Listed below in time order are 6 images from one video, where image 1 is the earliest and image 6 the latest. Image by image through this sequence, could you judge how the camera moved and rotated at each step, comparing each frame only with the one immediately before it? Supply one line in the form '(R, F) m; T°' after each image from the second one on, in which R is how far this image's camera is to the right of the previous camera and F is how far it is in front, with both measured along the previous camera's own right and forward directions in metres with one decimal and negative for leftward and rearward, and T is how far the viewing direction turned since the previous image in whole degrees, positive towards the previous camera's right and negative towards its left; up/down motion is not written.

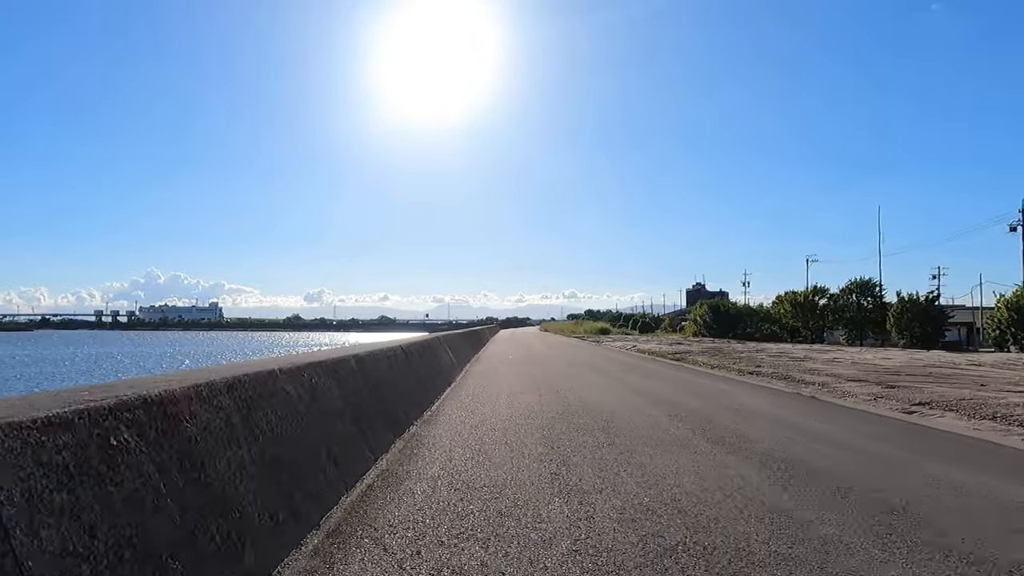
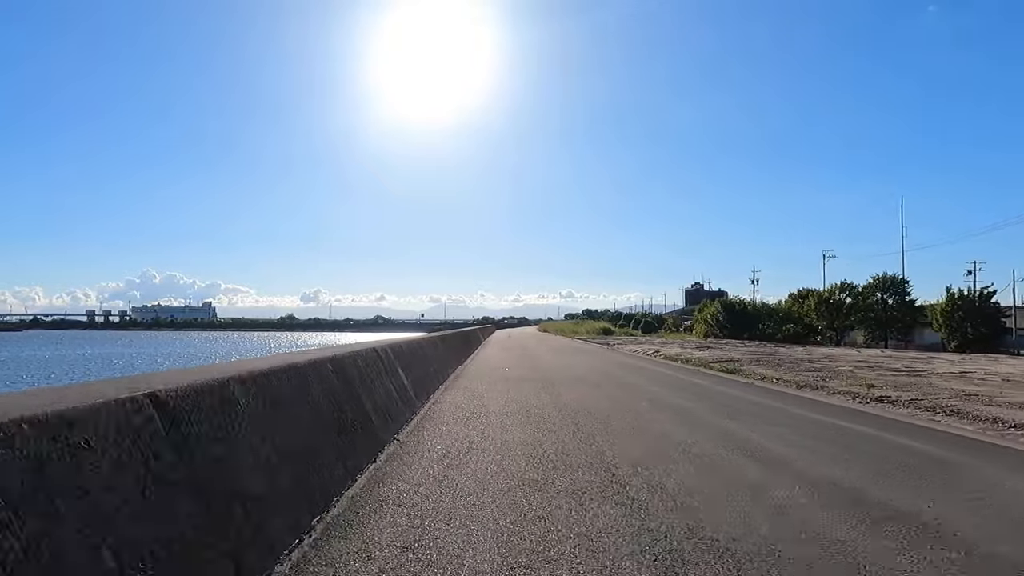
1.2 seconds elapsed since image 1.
(0.0, +2.7) m; 0°
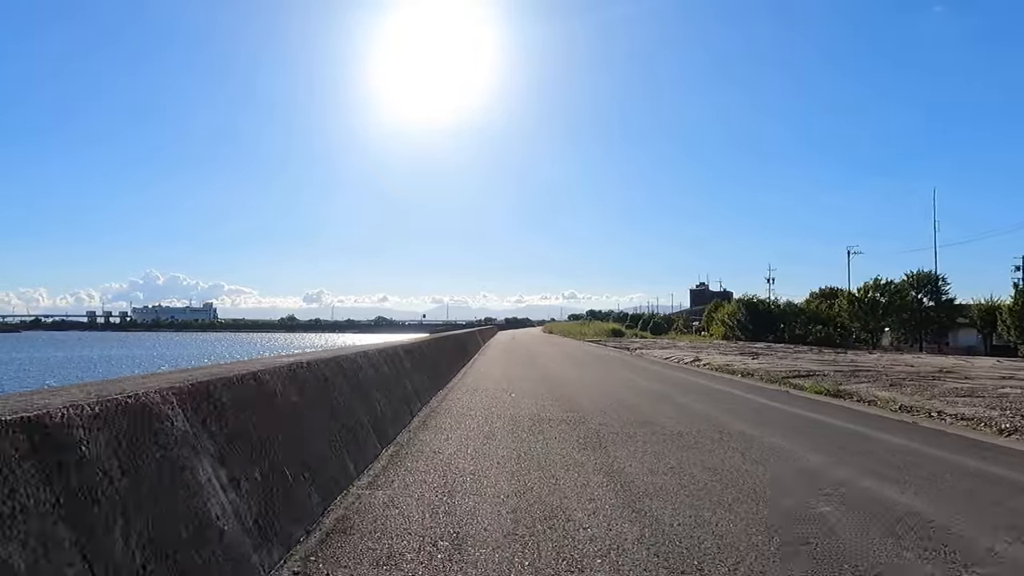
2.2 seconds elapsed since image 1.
(0.0, +2.5) m; 0°
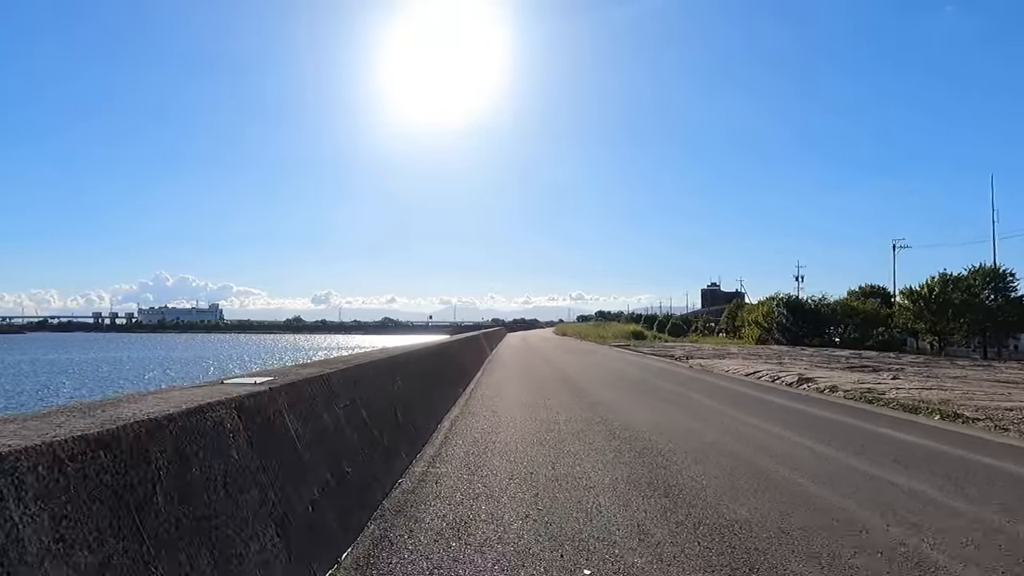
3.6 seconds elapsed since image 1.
(-0.1, +3.3) m; -1°
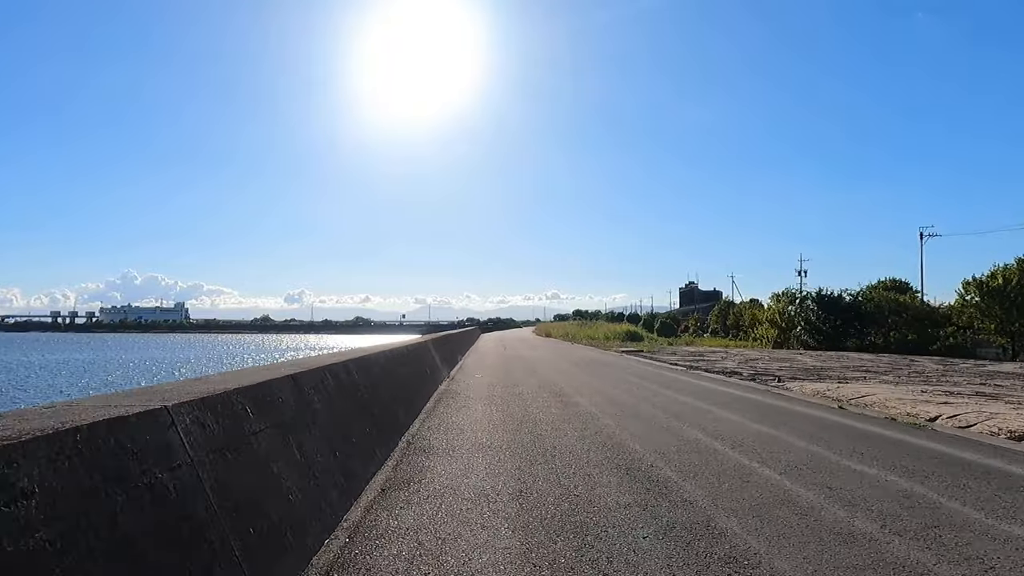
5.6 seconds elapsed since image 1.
(0.0, +4.8) m; +2°
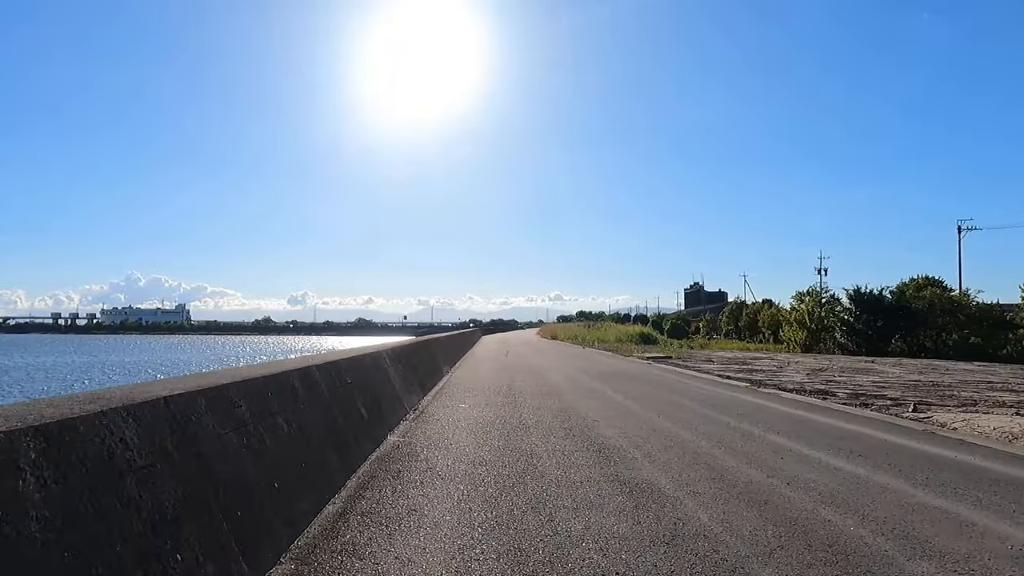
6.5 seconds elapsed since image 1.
(0.0, +2.3) m; 0°
